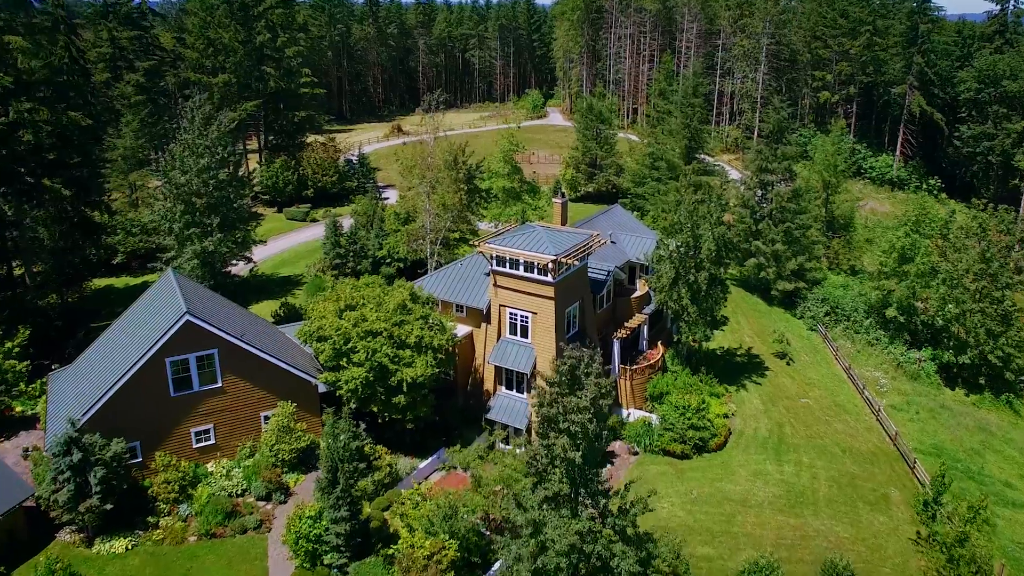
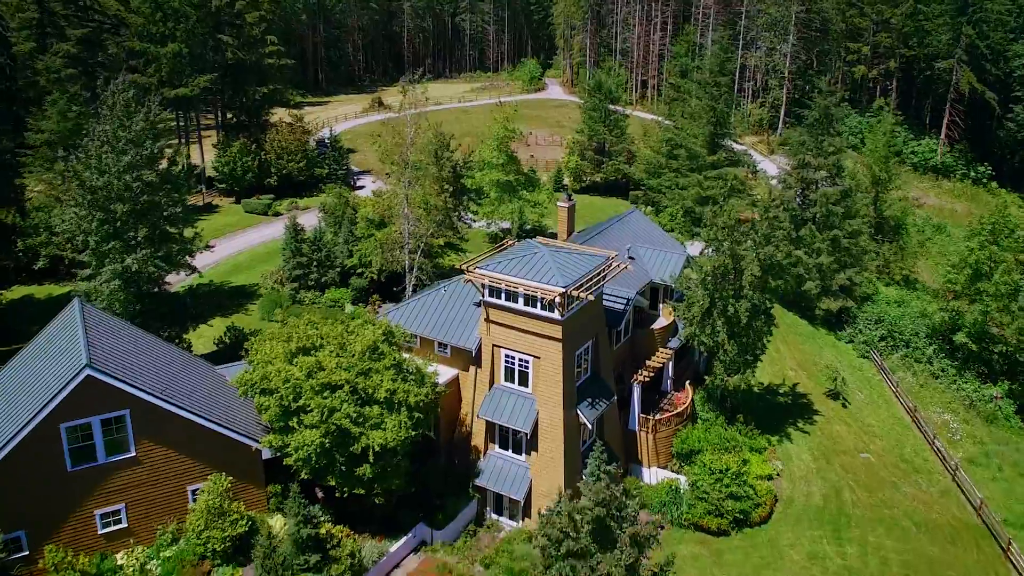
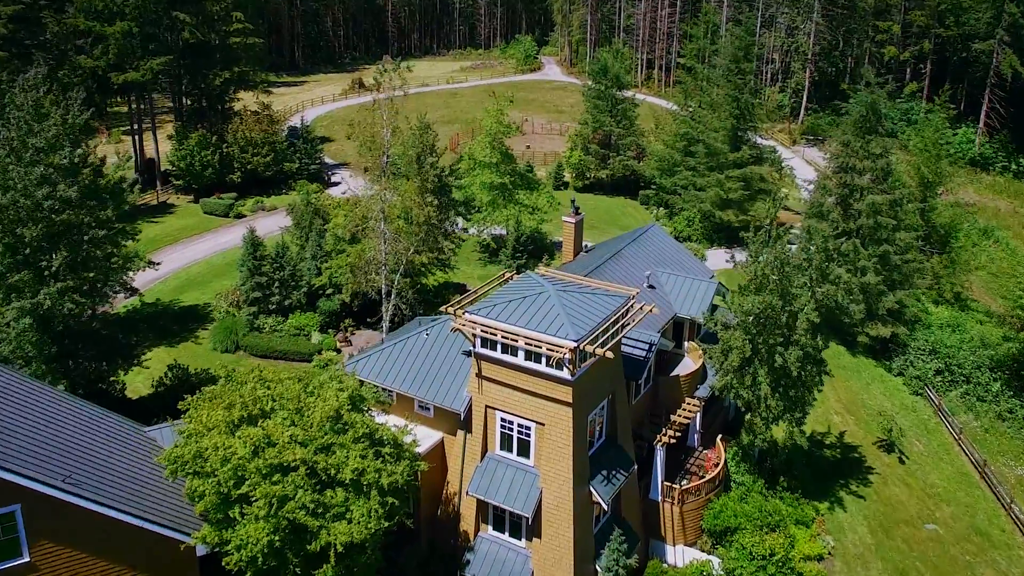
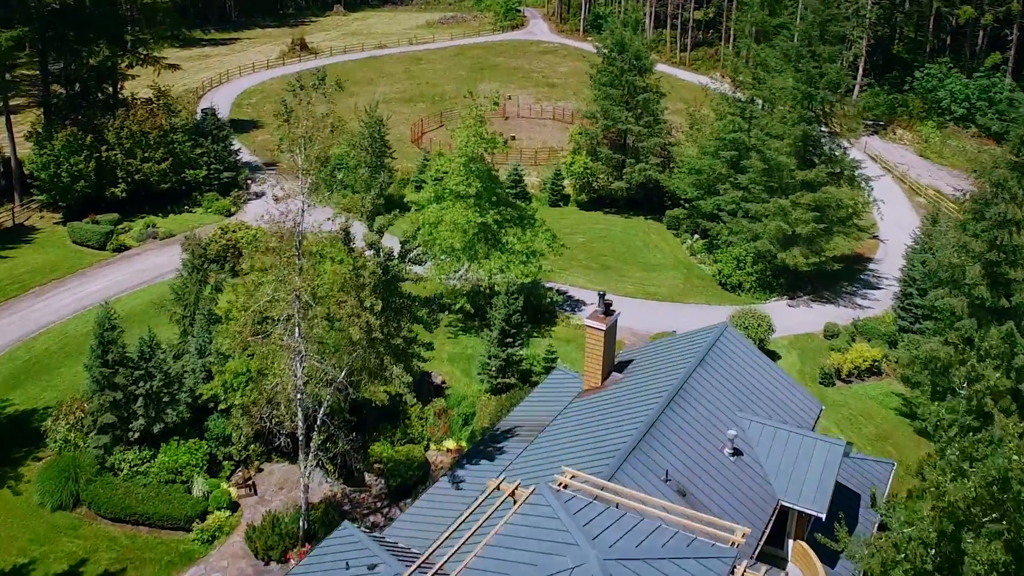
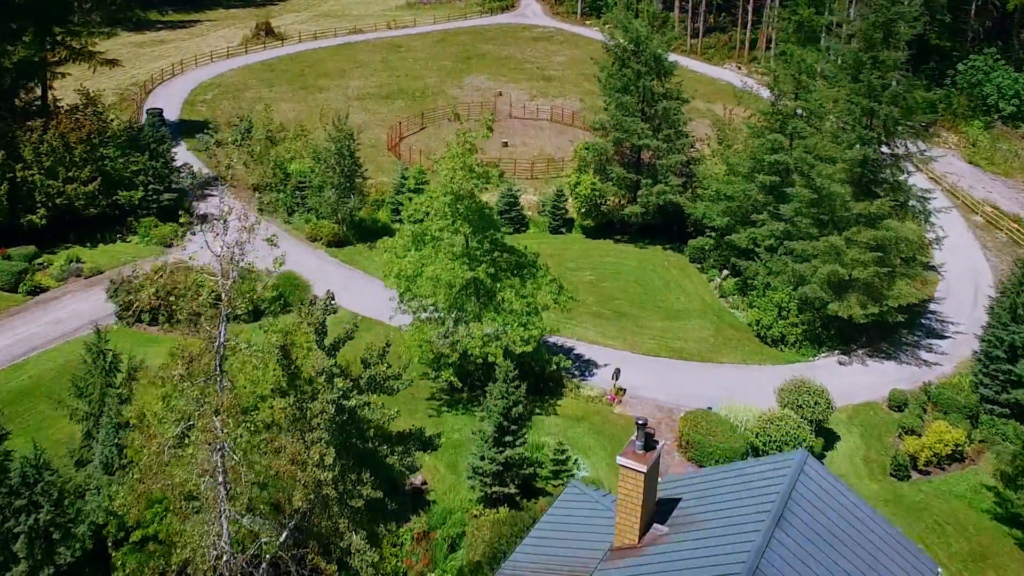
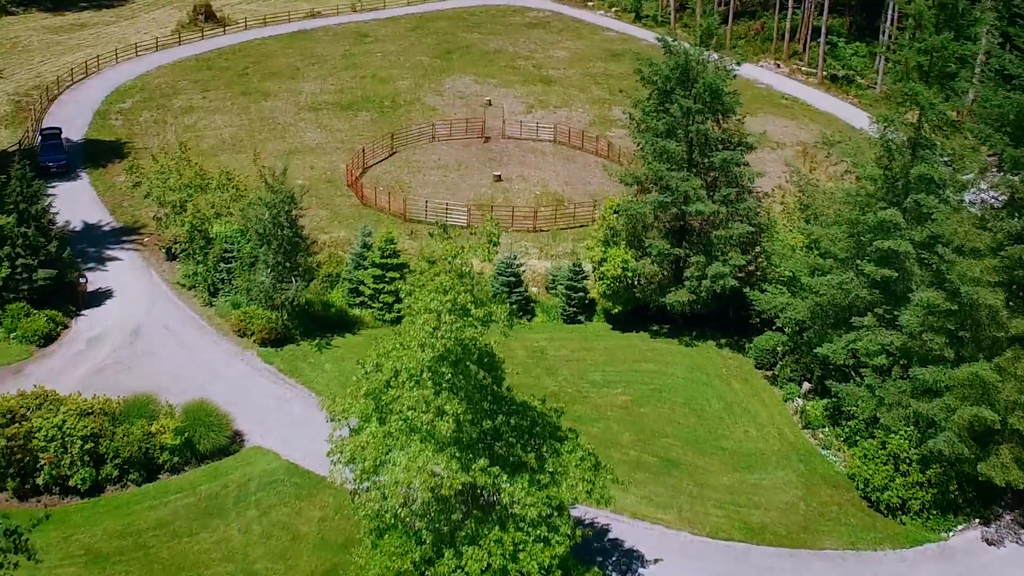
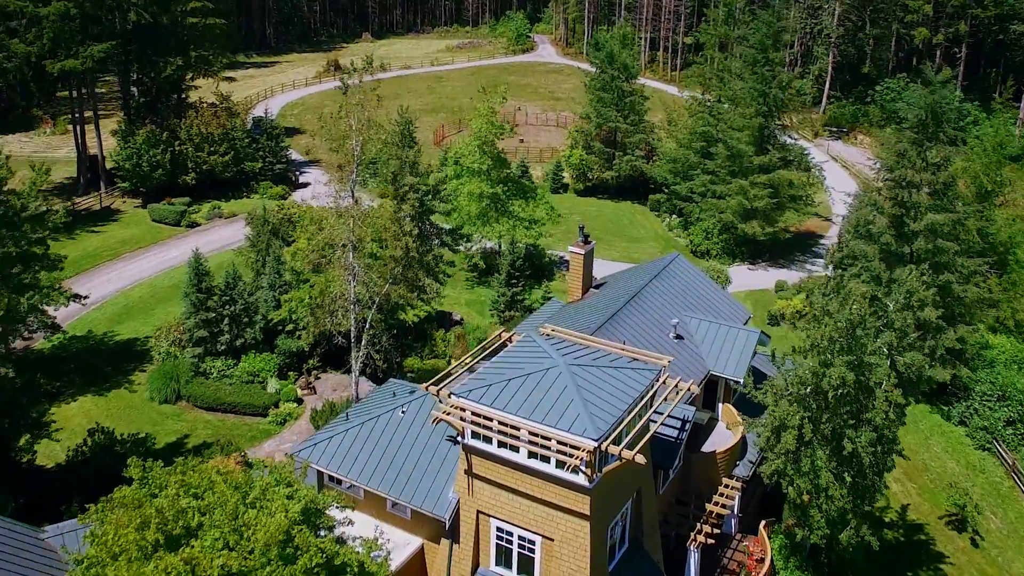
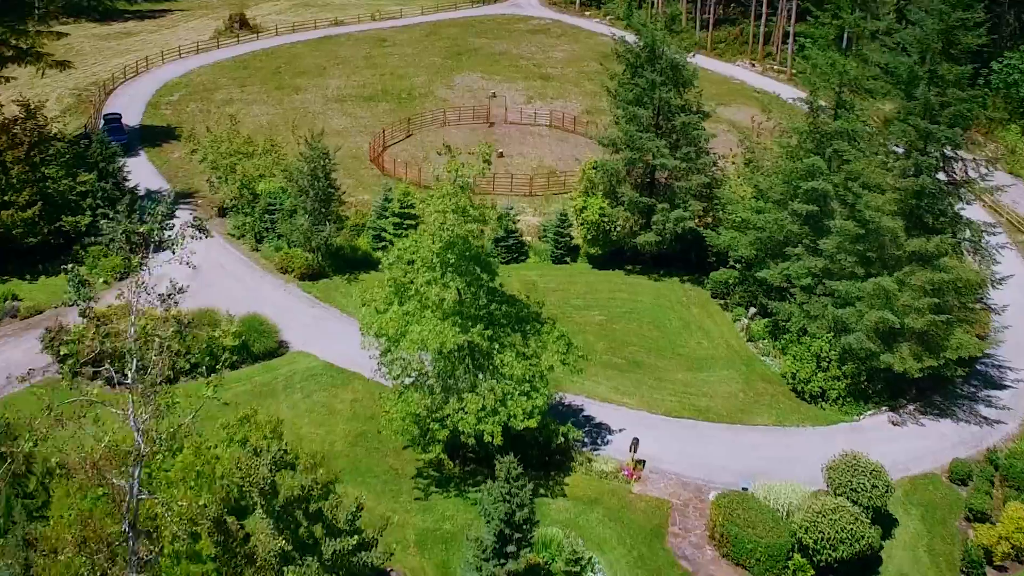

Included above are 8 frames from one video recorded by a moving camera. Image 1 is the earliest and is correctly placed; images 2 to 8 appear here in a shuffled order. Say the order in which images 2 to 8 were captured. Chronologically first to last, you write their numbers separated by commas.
2, 3, 7, 4, 5, 8, 6
